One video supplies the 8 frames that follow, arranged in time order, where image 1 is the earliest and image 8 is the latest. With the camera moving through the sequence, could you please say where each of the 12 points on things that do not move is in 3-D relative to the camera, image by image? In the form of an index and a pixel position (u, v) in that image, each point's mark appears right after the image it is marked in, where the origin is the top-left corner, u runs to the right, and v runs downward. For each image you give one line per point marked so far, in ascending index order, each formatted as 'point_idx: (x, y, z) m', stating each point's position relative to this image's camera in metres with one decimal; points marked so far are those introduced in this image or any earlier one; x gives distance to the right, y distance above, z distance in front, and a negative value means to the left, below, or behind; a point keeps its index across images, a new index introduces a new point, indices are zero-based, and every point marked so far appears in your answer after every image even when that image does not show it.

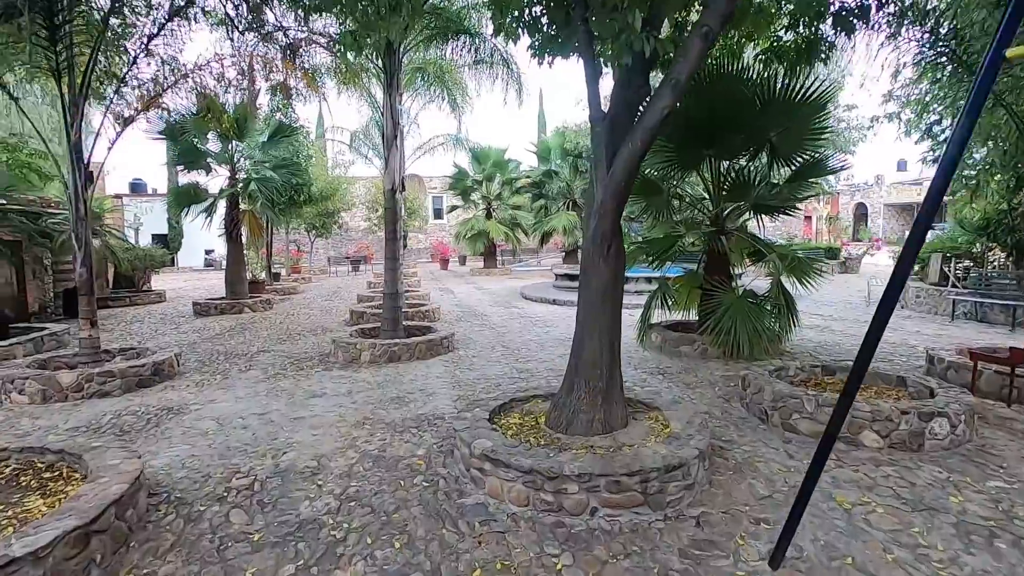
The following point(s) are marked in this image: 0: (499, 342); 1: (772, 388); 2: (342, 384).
0: (-0.1, -0.6, +5.8) m
1: (+1.5, -0.6, +3.1) m
2: (-1.4, -0.8, +4.3) m
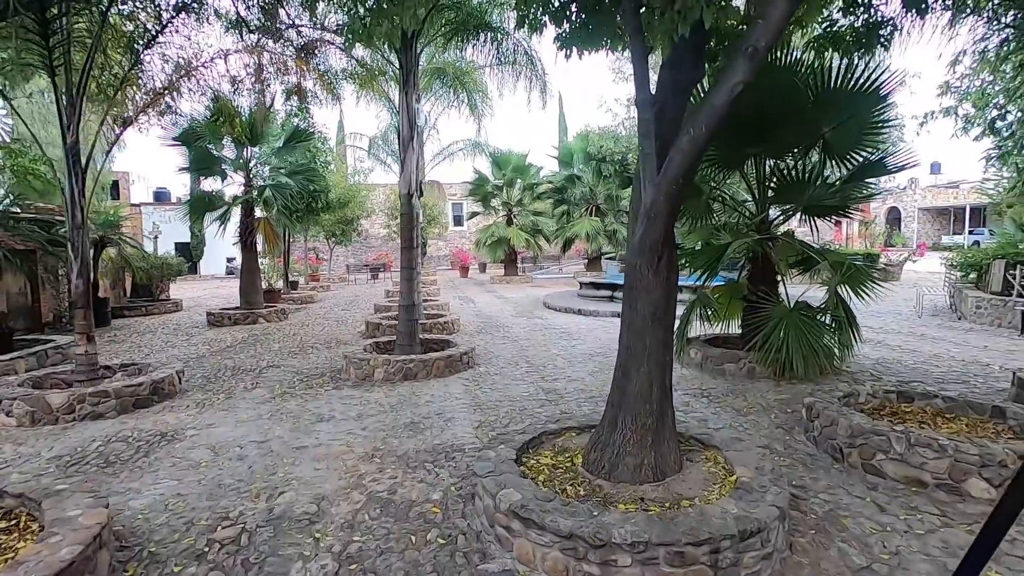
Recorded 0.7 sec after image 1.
0: (+0.1, -0.7, +5.4) m
1: (+1.7, -0.7, +2.7) m
2: (-1.2, -0.9, +3.9) m
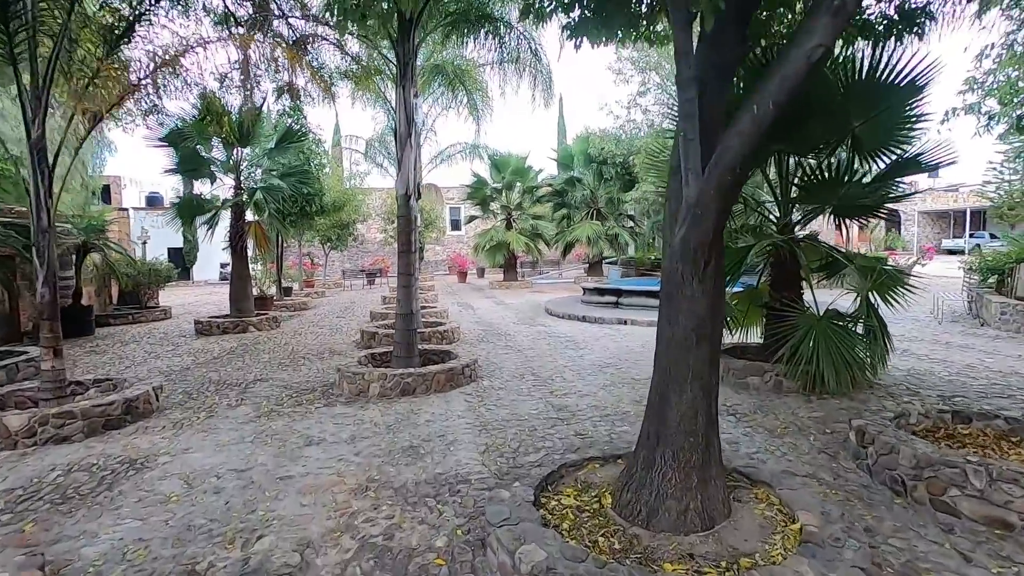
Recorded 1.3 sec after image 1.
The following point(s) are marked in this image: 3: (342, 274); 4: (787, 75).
0: (+0.2, -0.8, +5.0) m
1: (+1.7, -0.7, +2.3) m
2: (-1.1, -0.9, +3.6) m
3: (-5.2, +0.4, +16.3) m
4: (+0.8, +0.6, +1.5) m
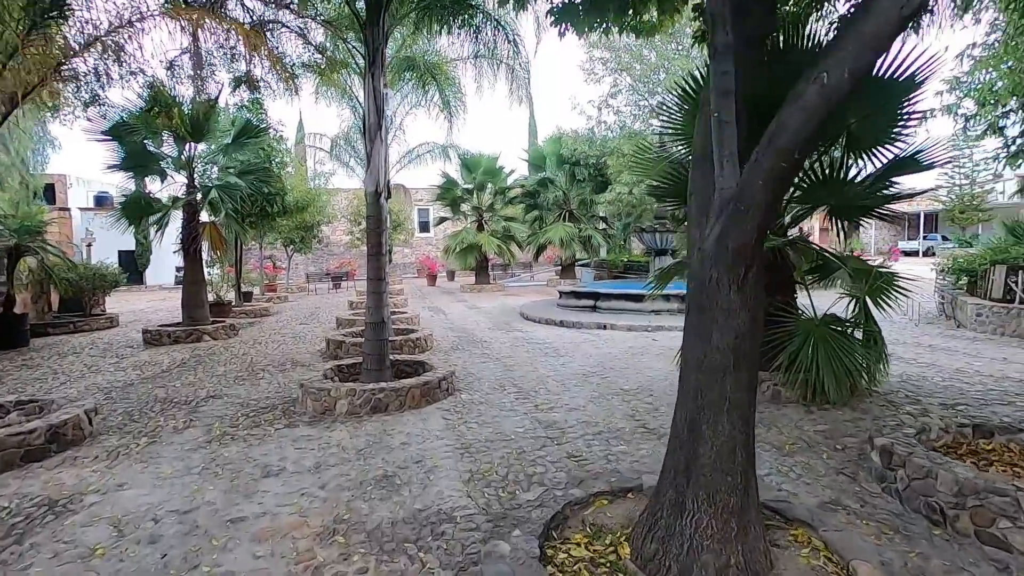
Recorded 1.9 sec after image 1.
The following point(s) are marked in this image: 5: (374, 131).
0: (0.0, -0.8, +4.7) m
1: (+1.7, -0.7, +2.1) m
2: (-1.2, -1.0, +3.2) m
3: (-6.0, +0.3, +15.7) m
4: (+0.8, +0.6, +1.2) m
5: (-1.1, +1.3, +4.4) m
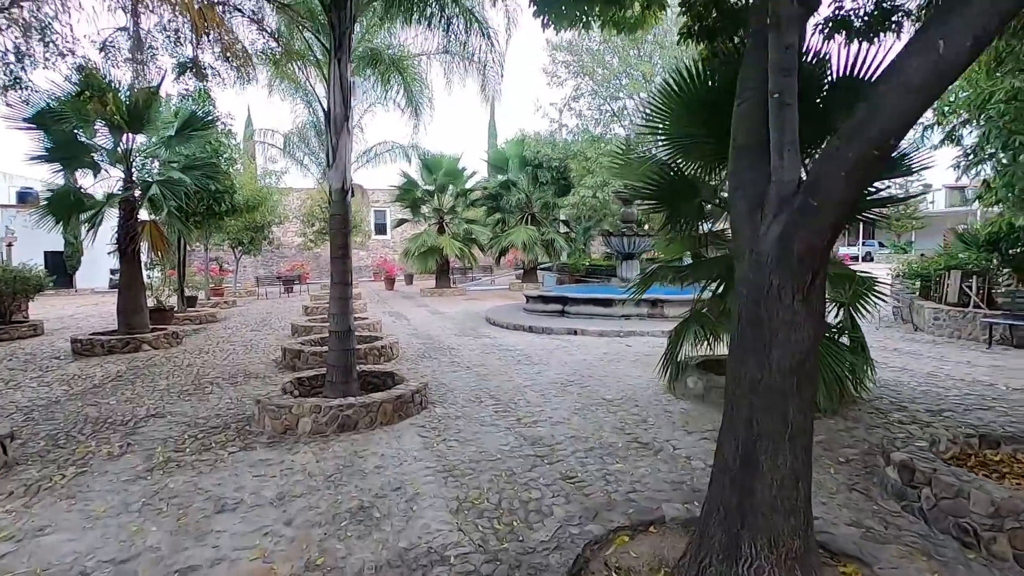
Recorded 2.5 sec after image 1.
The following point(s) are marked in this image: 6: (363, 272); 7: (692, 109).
0: (-0.2, -0.9, +4.4) m
1: (+1.7, -0.8, +2.0) m
2: (-1.3, -1.0, +2.8) m
3: (-7.1, +0.2, +14.9) m
4: (+0.9, +0.5, +1.0) m
5: (-1.3, +1.2, +4.0) m
6: (-5.5, +0.6, +19.8) m
7: (+1.4, +1.3, +4.0) m
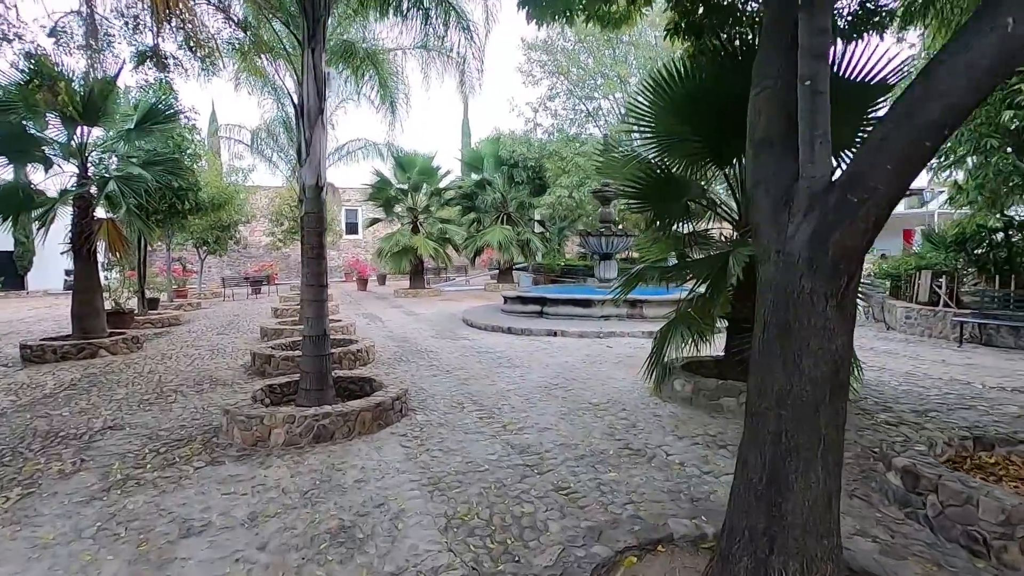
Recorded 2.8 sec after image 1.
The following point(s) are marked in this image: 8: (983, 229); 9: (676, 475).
0: (-0.3, -0.9, +4.3) m
1: (+1.7, -0.8, +1.9) m
2: (-1.3, -1.0, +2.6) m
3: (-7.8, +0.2, +14.4) m
4: (+0.9, +0.5, +0.9) m
5: (-1.4, +1.2, +3.8) m
6: (-6.4, +0.5, +19.3) m
7: (+1.2, +1.3, +3.9) m
8: (+6.2, +0.8, +7.0) m
9: (+0.8, -1.0, +2.7) m
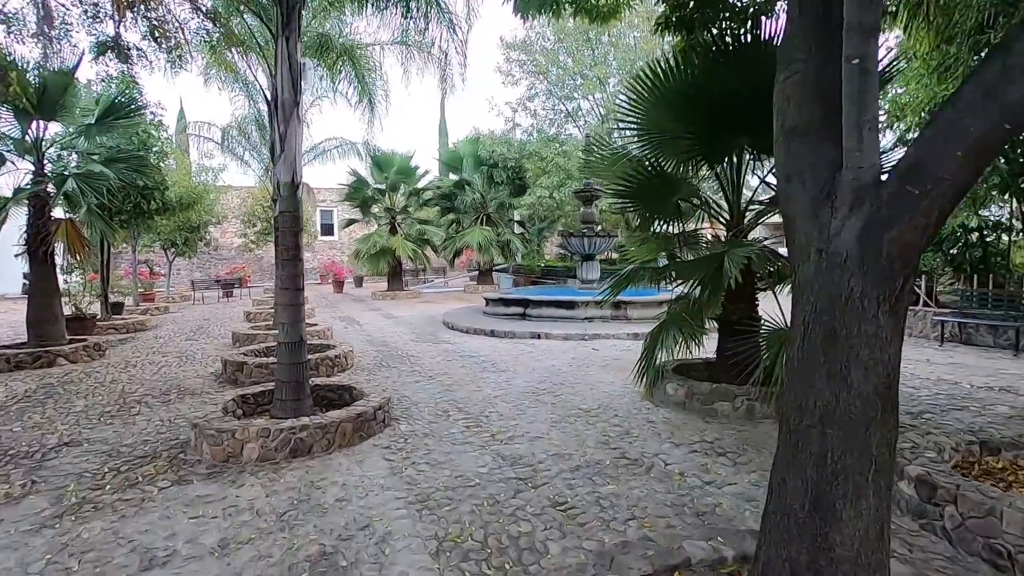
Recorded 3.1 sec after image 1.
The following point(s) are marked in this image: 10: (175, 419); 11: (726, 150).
0: (-0.4, -0.9, +4.1) m
1: (+1.7, -0.8, +1.8) m
2: (-1.3, -1.0, +2.4) m
3: (-8.3, +0.1, +13.9) m
4: (+1.0, +0.5, +0.8) m
5: (-1.5, +1.2, +3.6) m
6: (-7.2, +0.5, +18.9) m
7: (+1.1, +1.3, +3.8) m
8: (+5.9, +0.8, +7.1) m
9: (+0.8, -1.0, +2.6) m
10: (-2.4, -1.0, +3.9) m
11: (+1.6, +1.0, +3.9) m
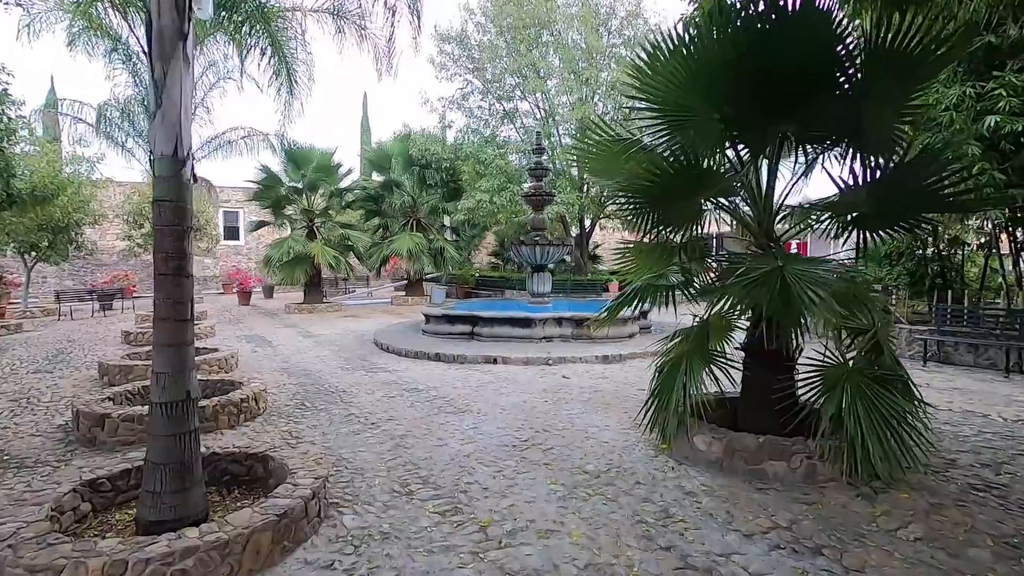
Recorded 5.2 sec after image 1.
0: (-0.5, -1.0, +3.0) m
1: (+1.9, -0.9, +1.1) m
2: (-1.2, -1.2, +1.1) m
3: (-9.8, -0.2, +11.5) m
4: (+1.3, +0.4, 0.0) m
5: (-1.5, +1.1, +2.3) m
6: (-9.4, +0.1, +16.6) m
7: (+1.1, +1.2, +3.0) m
8: (+5.3, +0.6, +6.9) m
9: (+0.9, -1.1, +1.7) m
10: (-2.5, -1.1, +2.5) m
11: (+1.5, +0.9, +3.2) m
